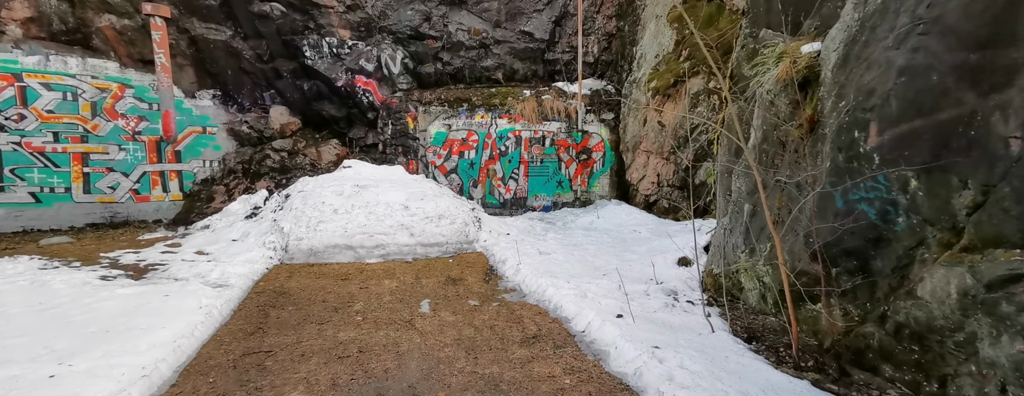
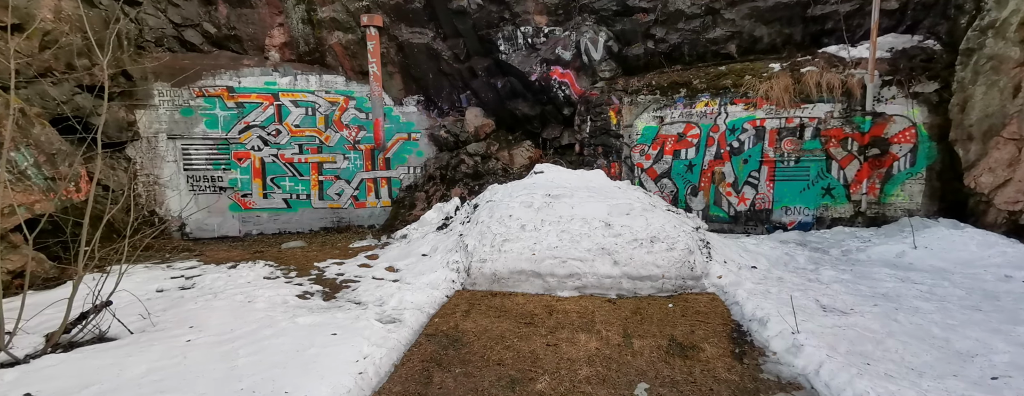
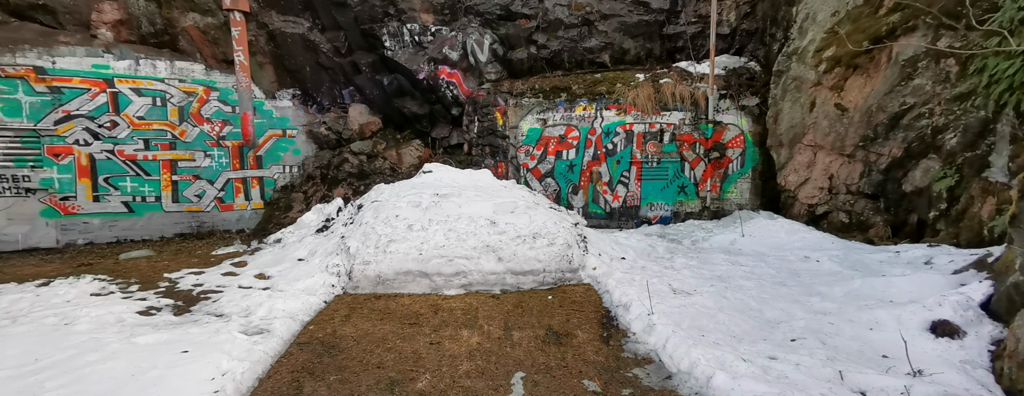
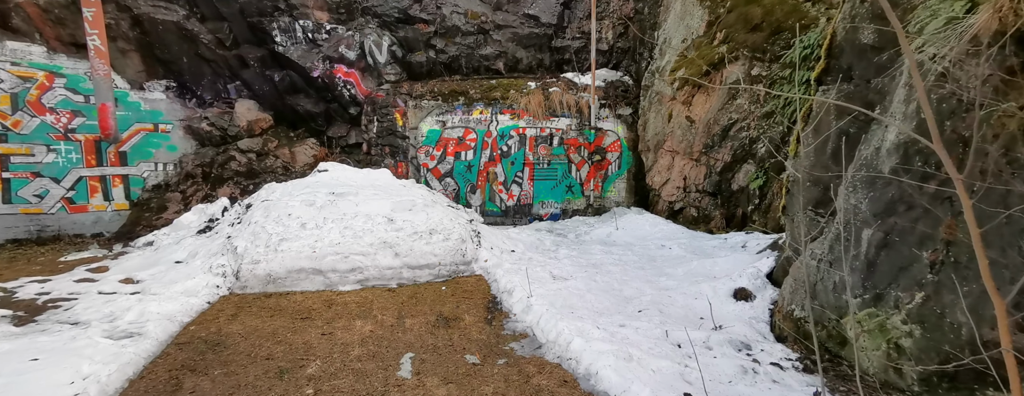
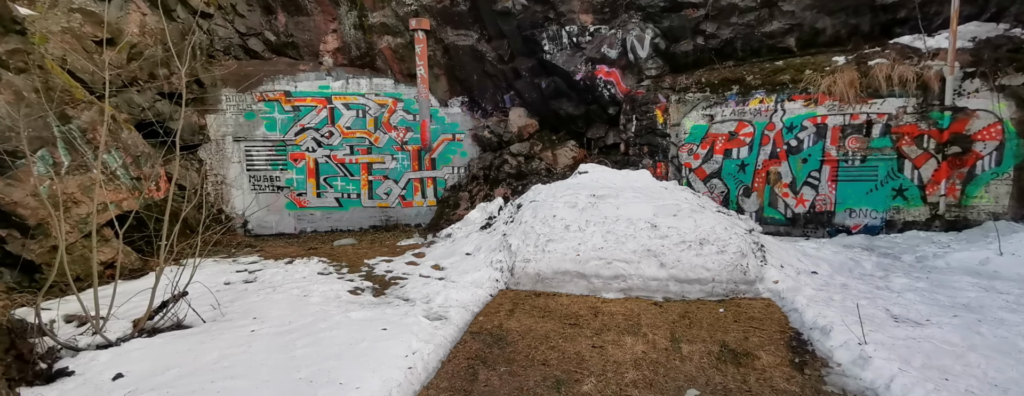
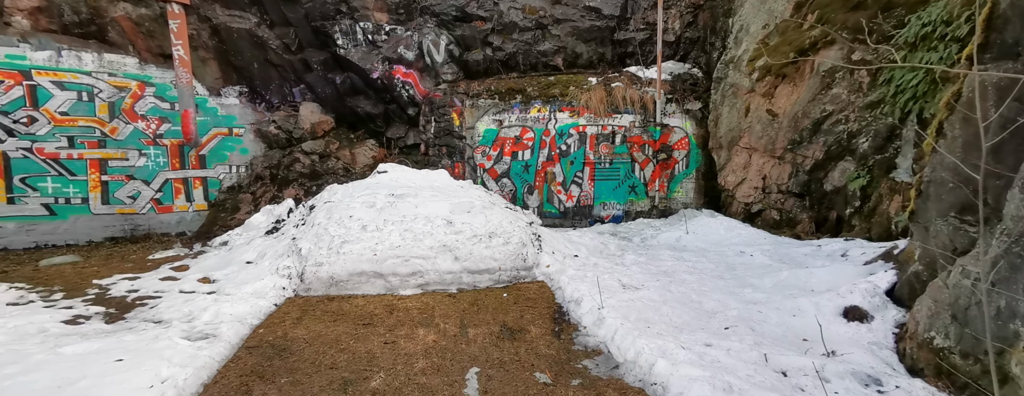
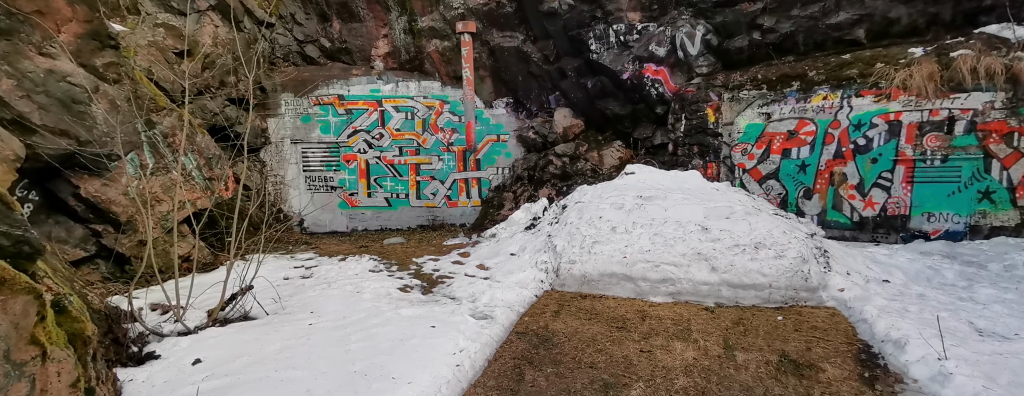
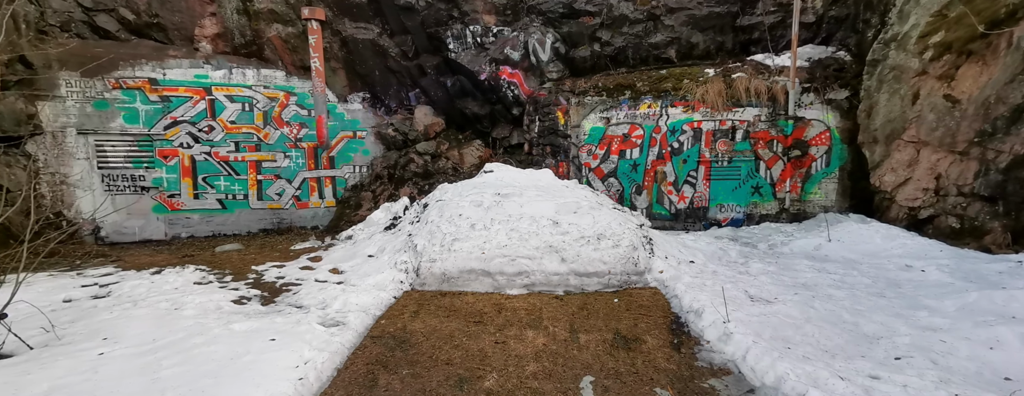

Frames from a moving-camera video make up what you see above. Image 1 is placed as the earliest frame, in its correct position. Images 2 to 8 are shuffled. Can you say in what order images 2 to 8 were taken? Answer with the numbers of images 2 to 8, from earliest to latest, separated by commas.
4, 6, 3, 8, 2, 5, 7
